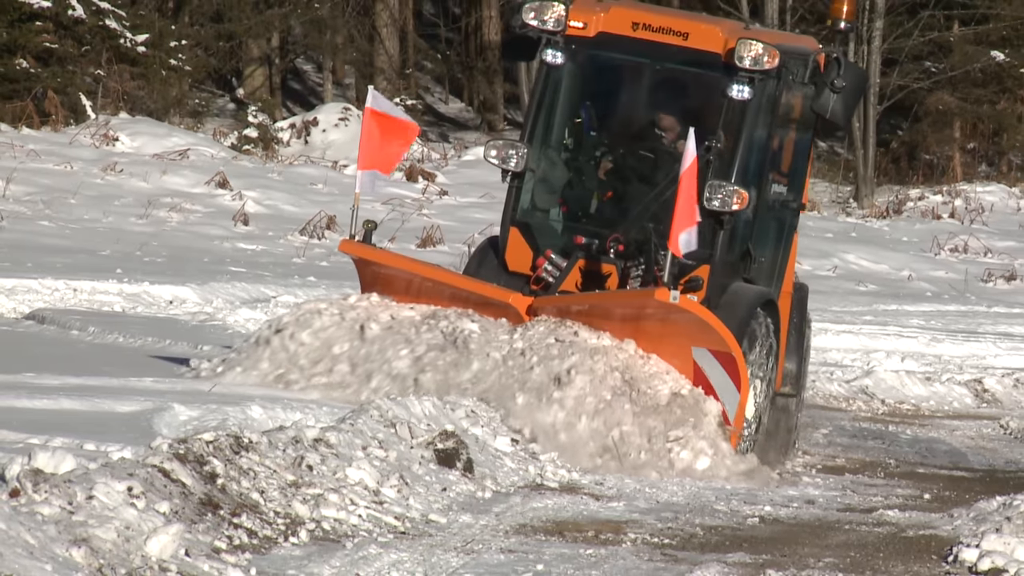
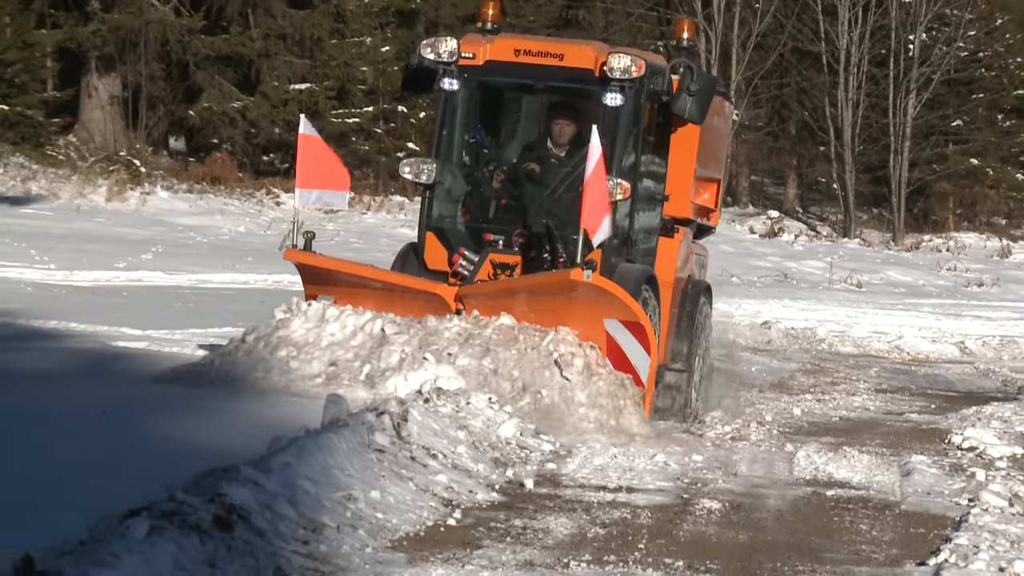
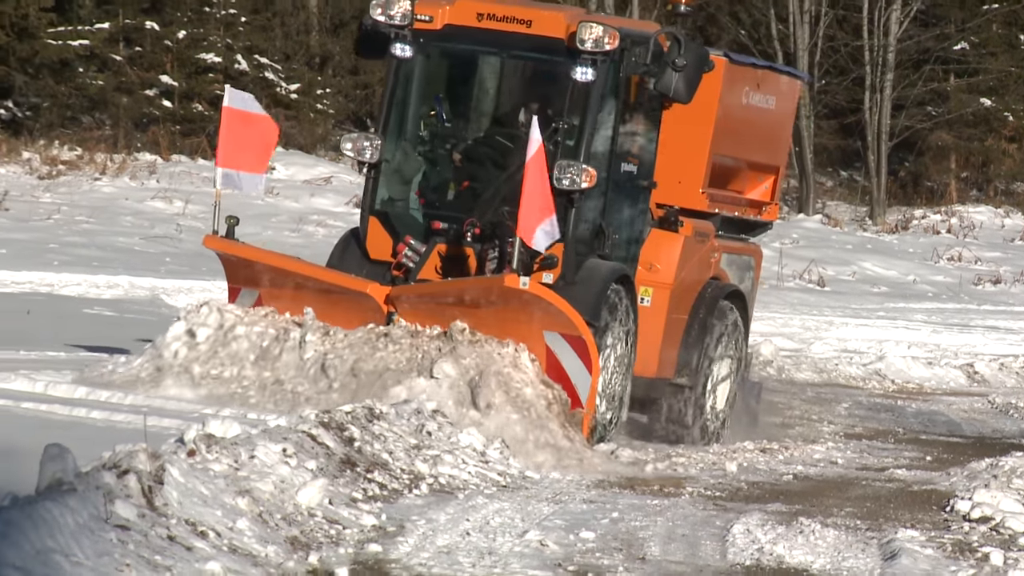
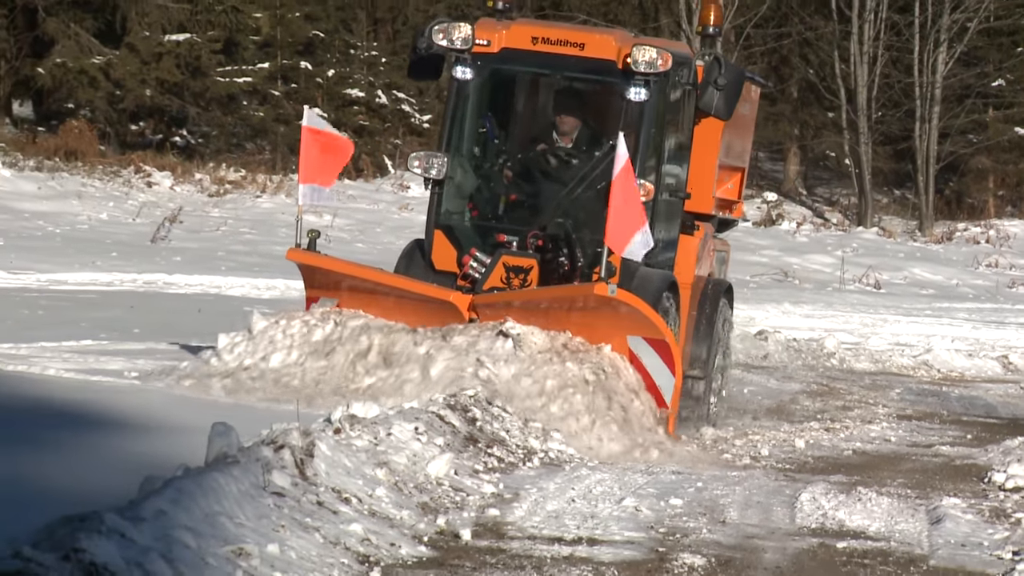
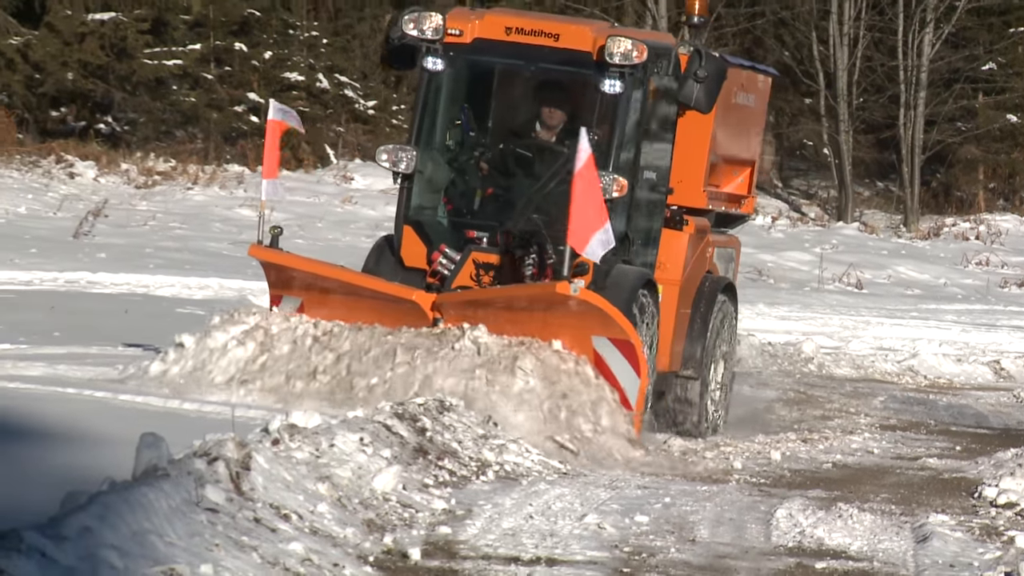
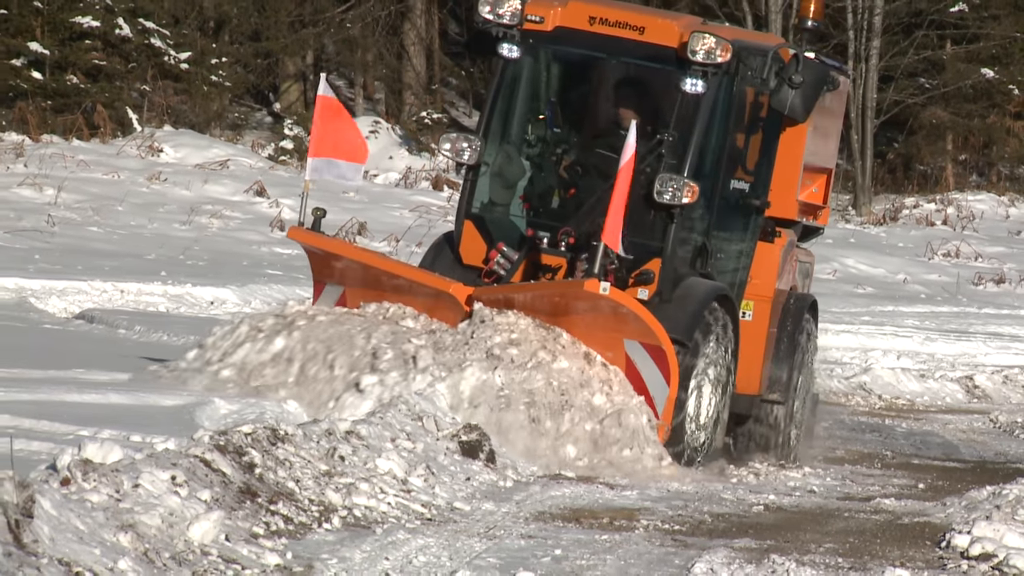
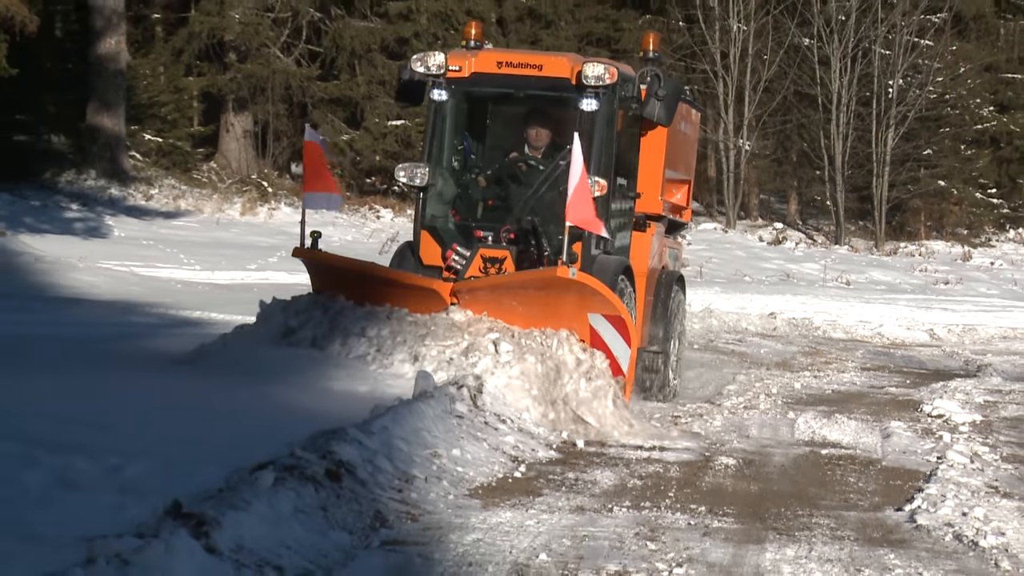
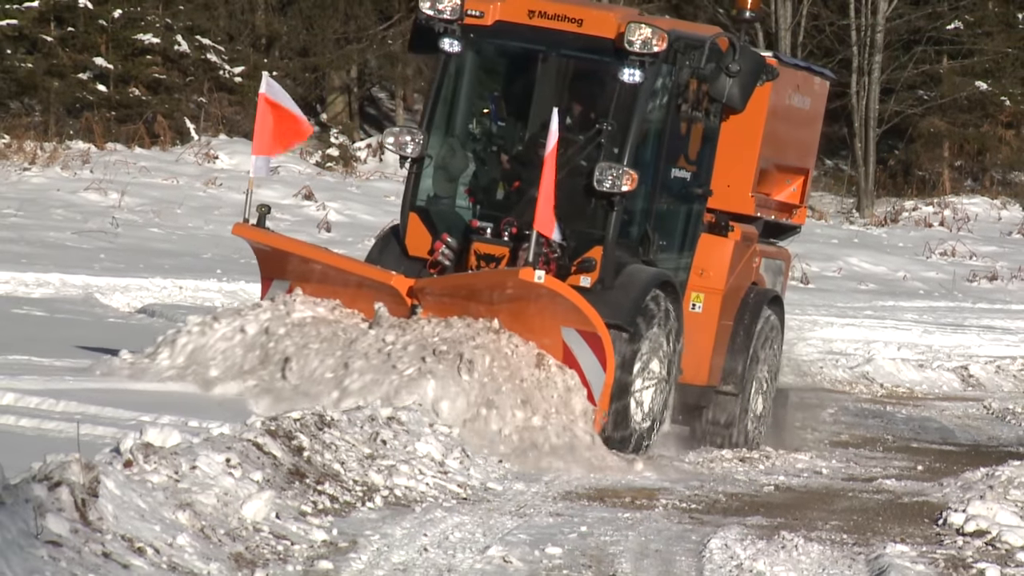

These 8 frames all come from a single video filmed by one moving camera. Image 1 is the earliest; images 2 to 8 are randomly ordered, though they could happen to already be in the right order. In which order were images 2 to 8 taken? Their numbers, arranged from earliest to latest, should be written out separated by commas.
6, 8, 3, 5, 4, 2, 7
